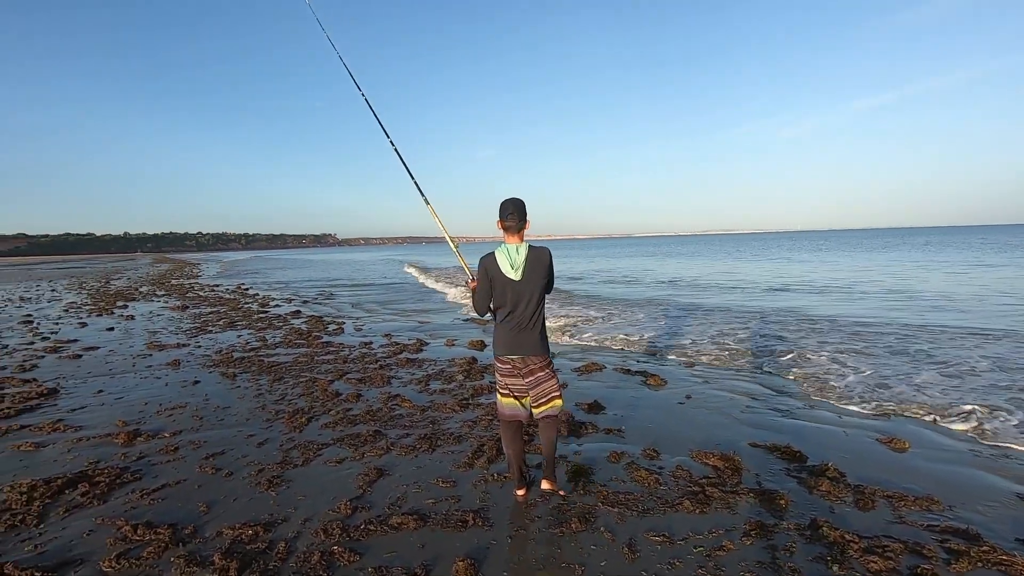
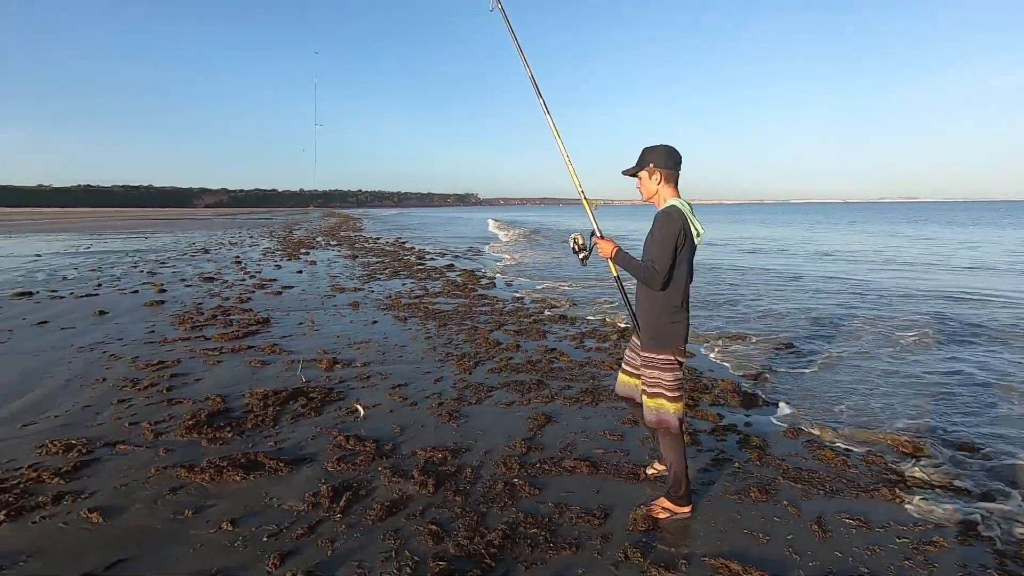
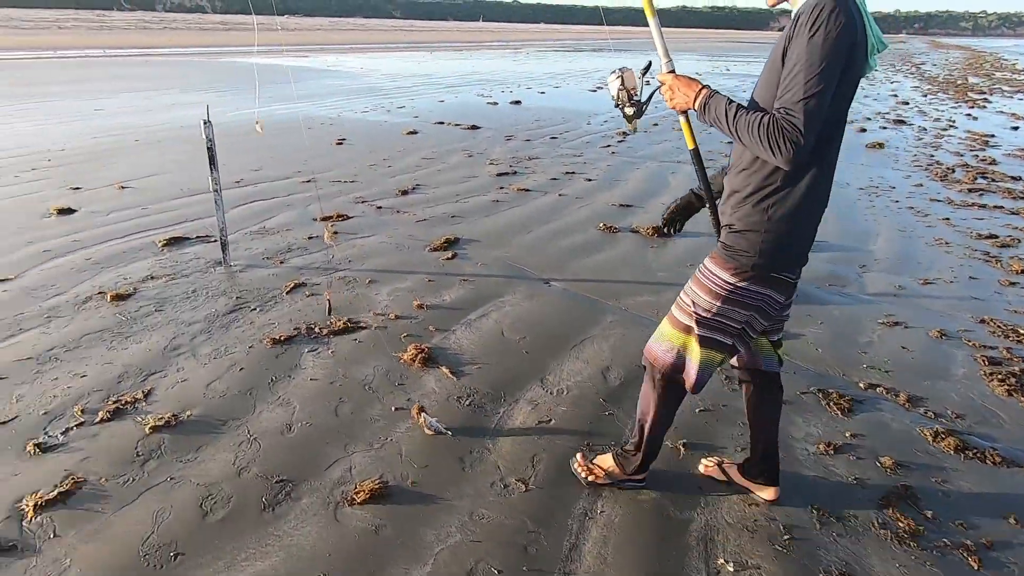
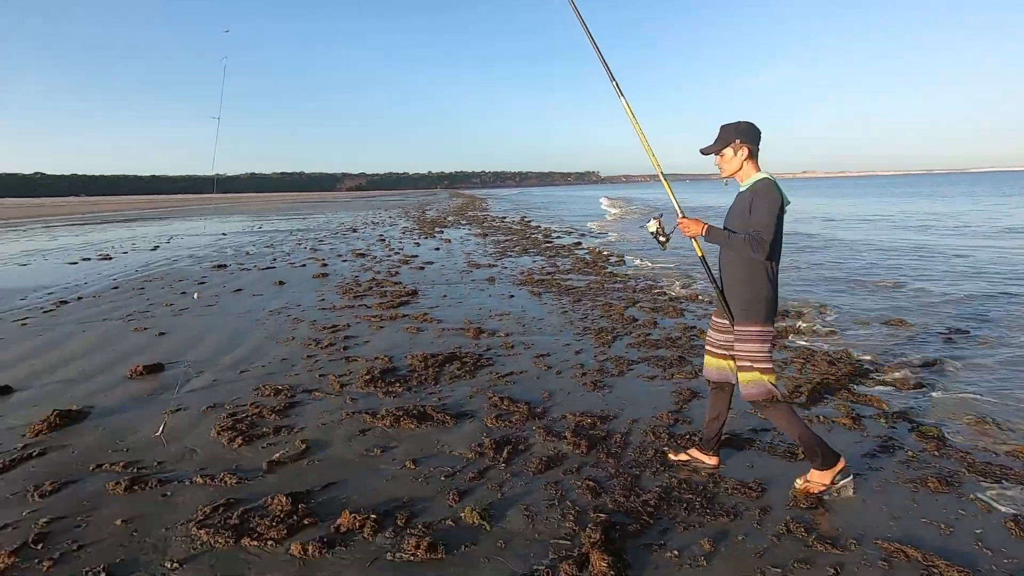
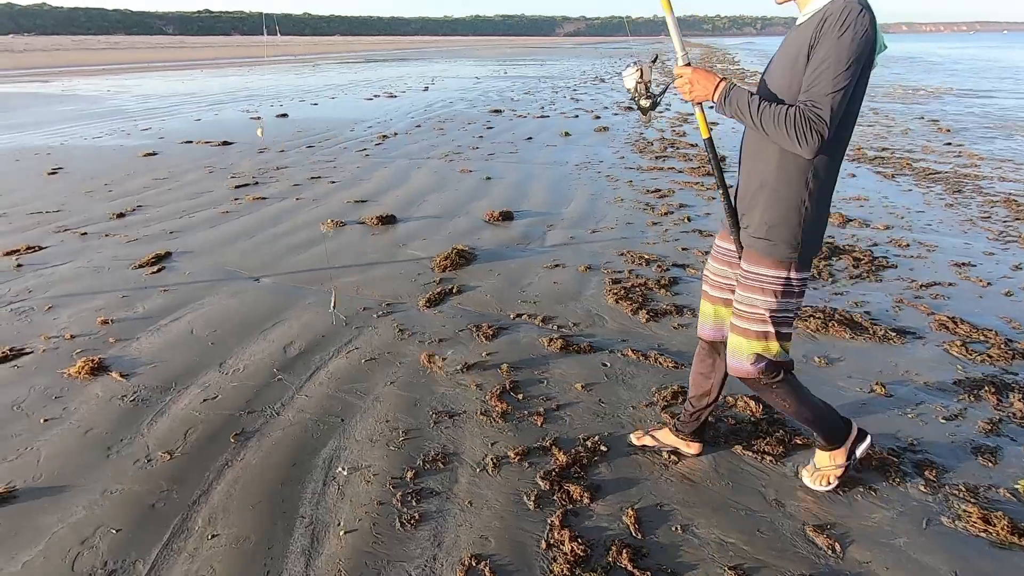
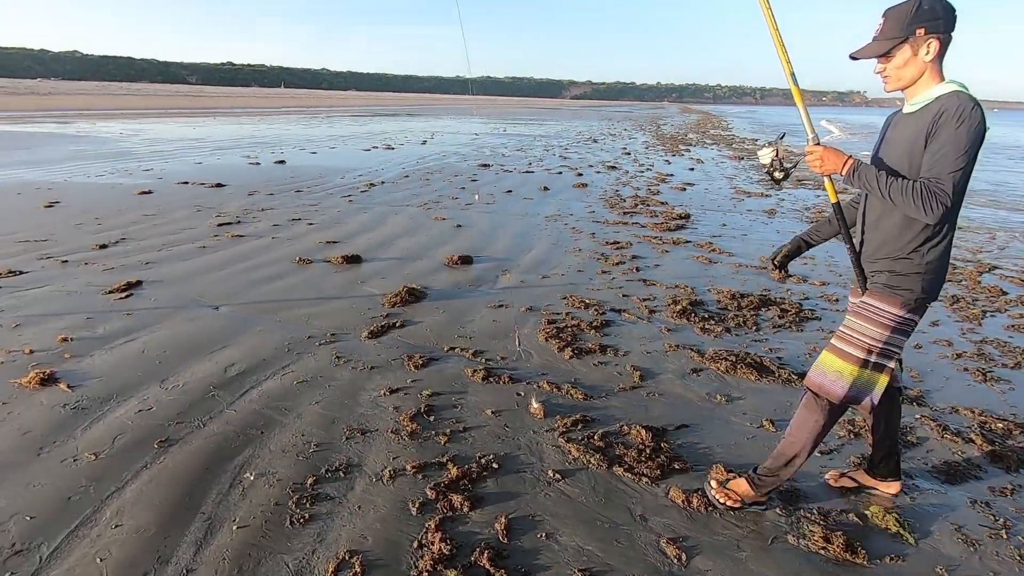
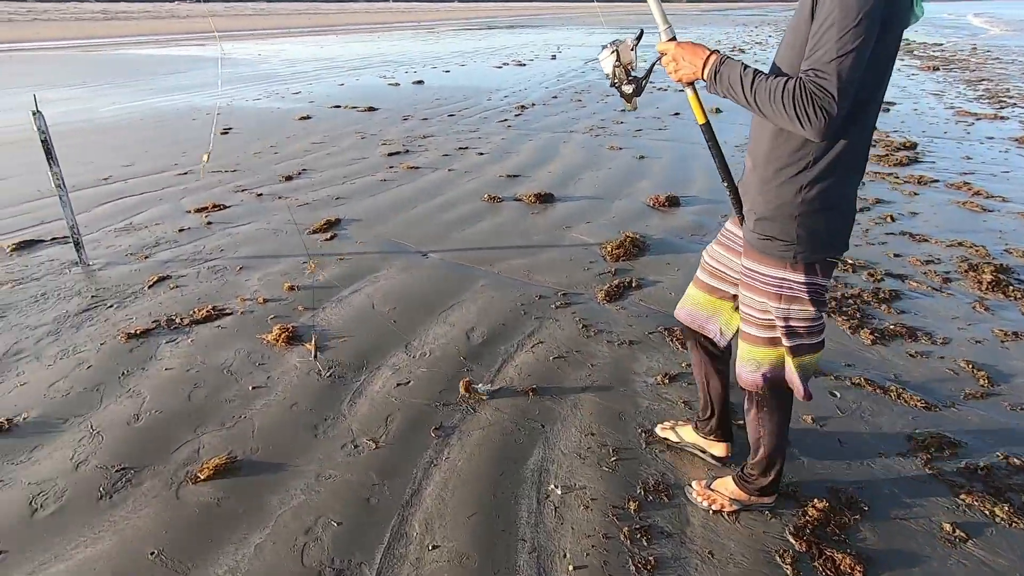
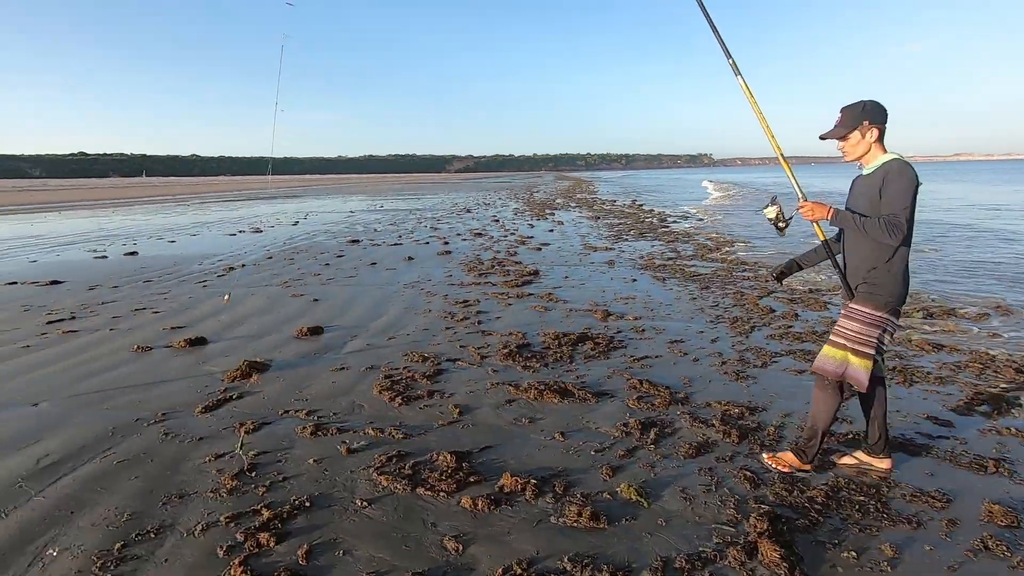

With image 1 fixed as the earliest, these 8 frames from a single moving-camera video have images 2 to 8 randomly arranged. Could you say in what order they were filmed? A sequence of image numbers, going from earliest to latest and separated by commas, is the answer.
2, 4, 8, 6, 5, 7, 3
